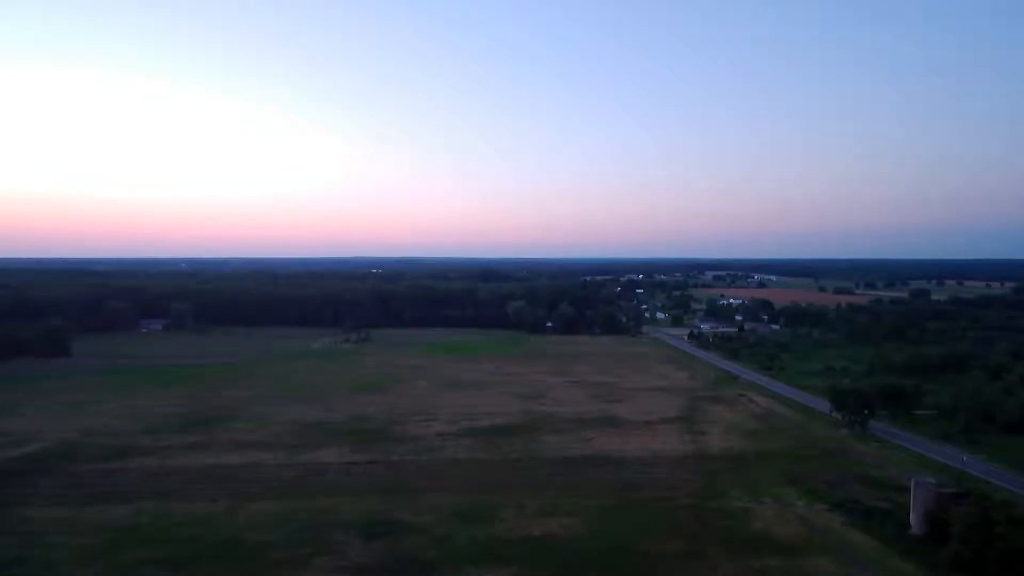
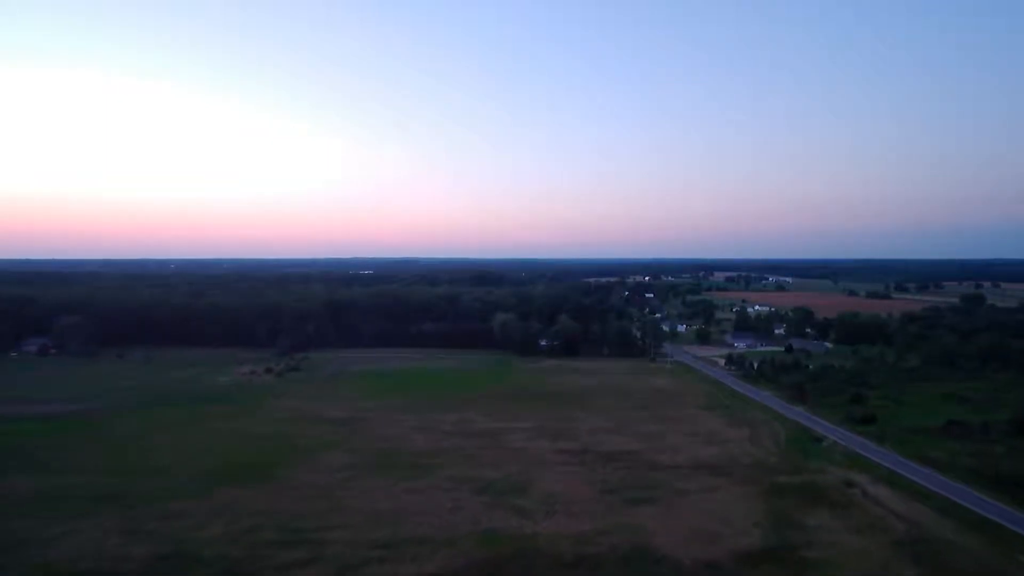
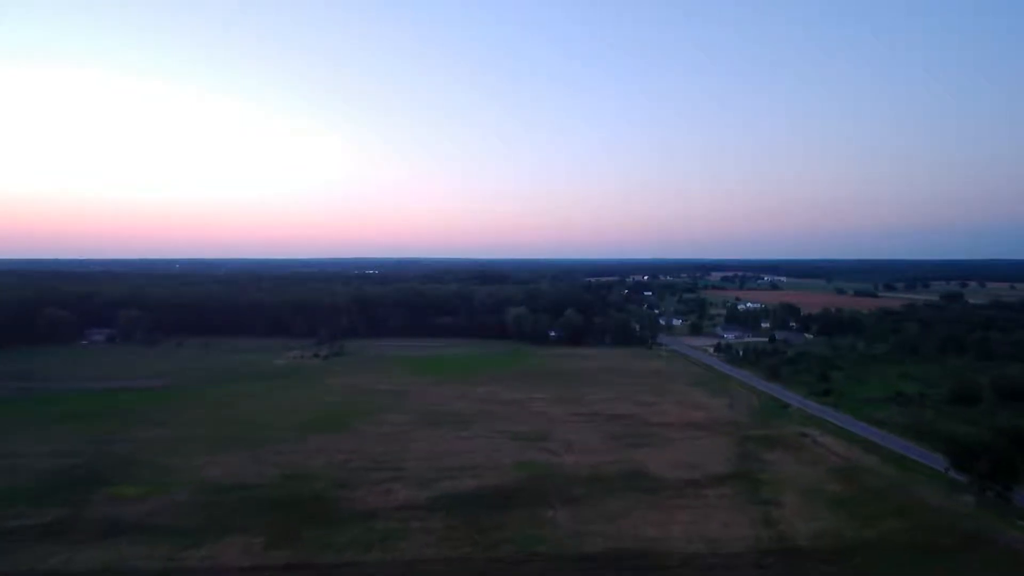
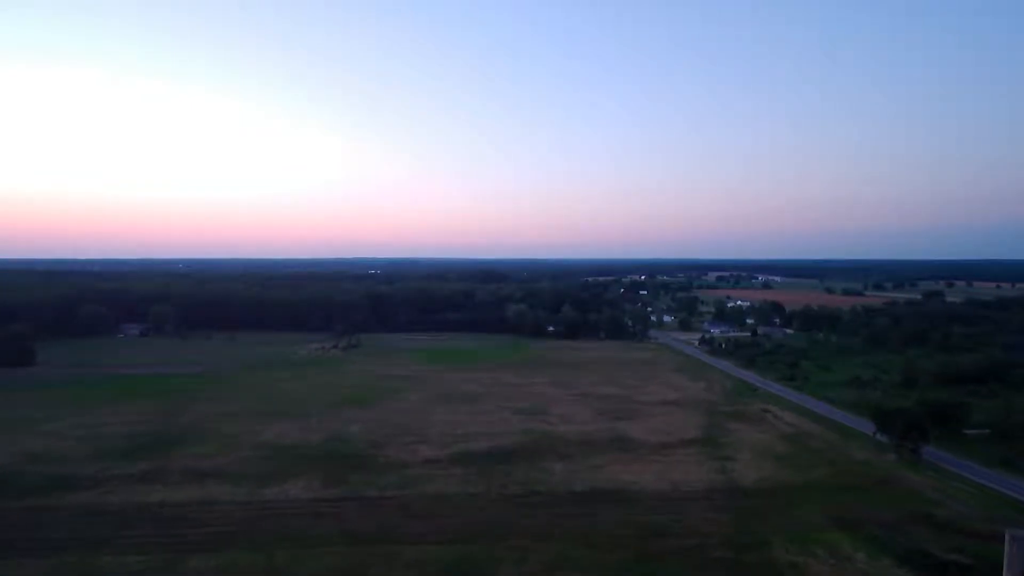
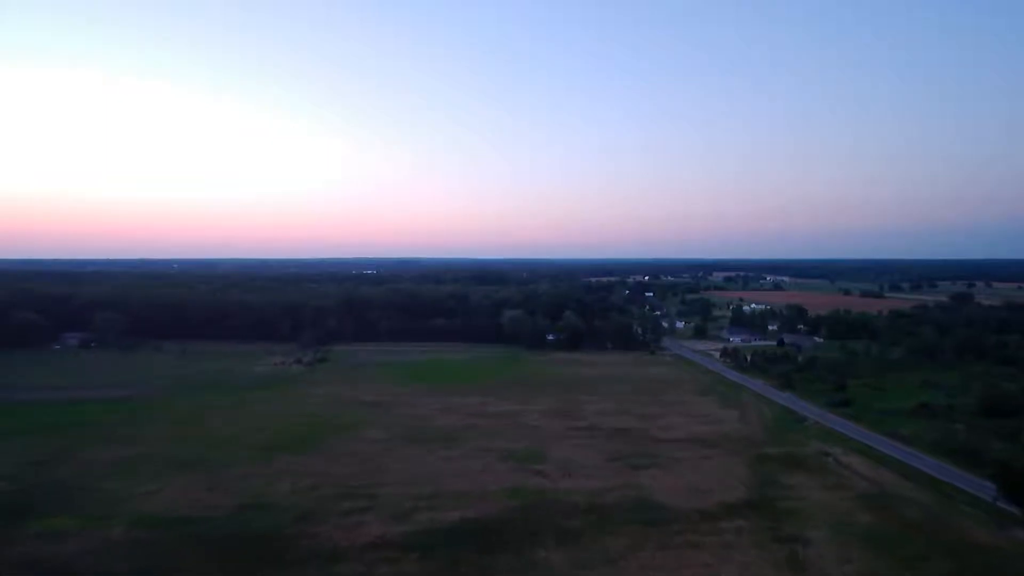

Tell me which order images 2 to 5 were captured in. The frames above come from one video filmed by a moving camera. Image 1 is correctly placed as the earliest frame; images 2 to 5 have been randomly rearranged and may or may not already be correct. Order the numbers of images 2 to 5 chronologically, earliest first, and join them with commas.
4, 3, 5, 2
